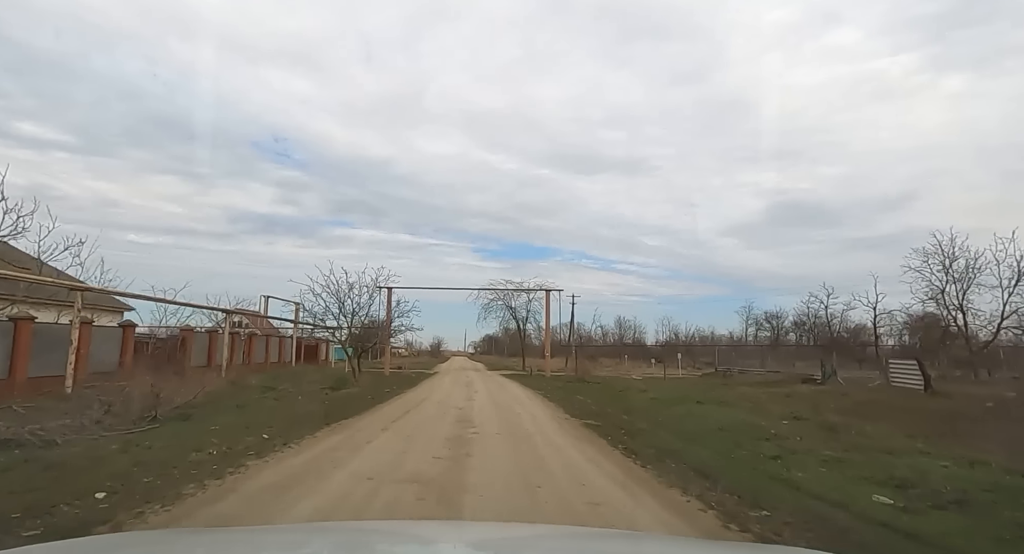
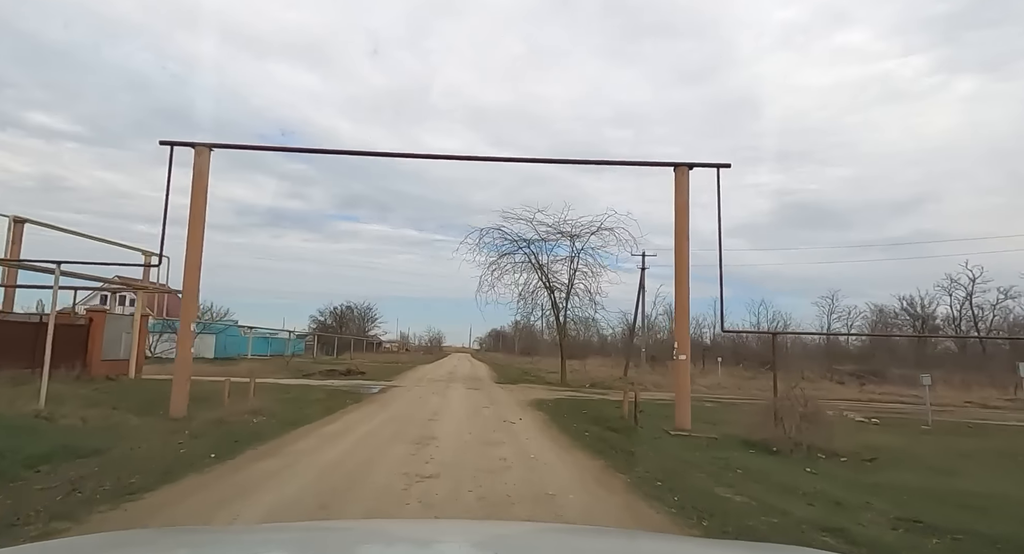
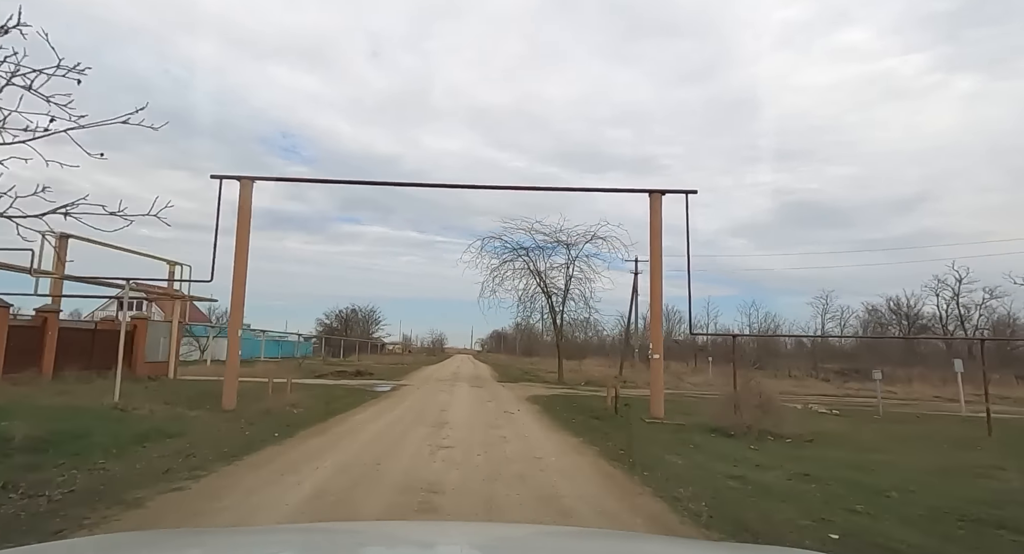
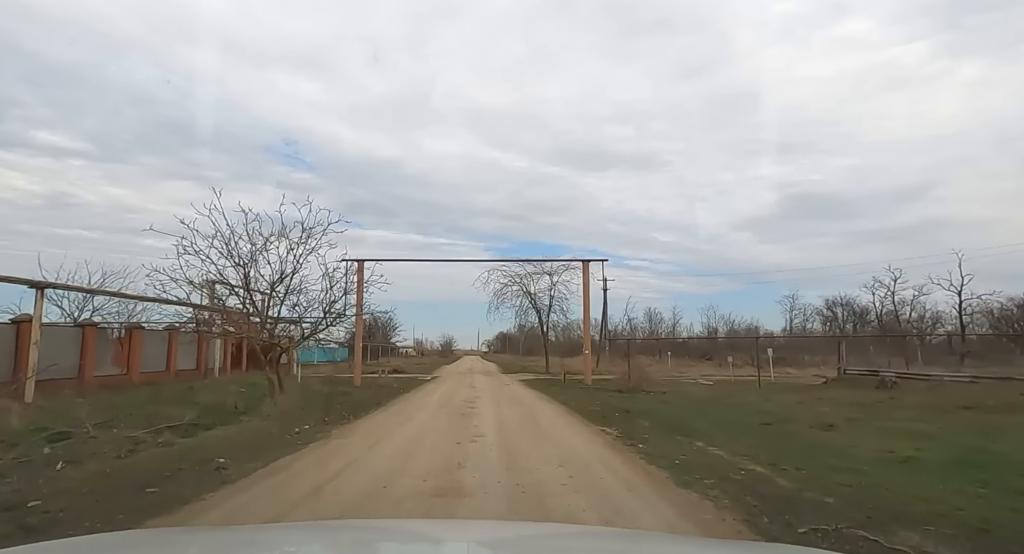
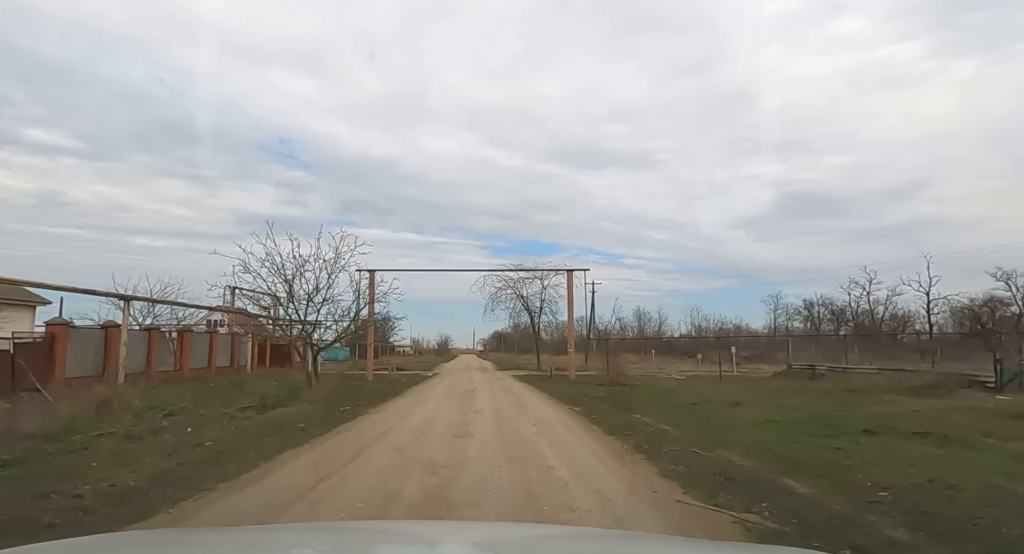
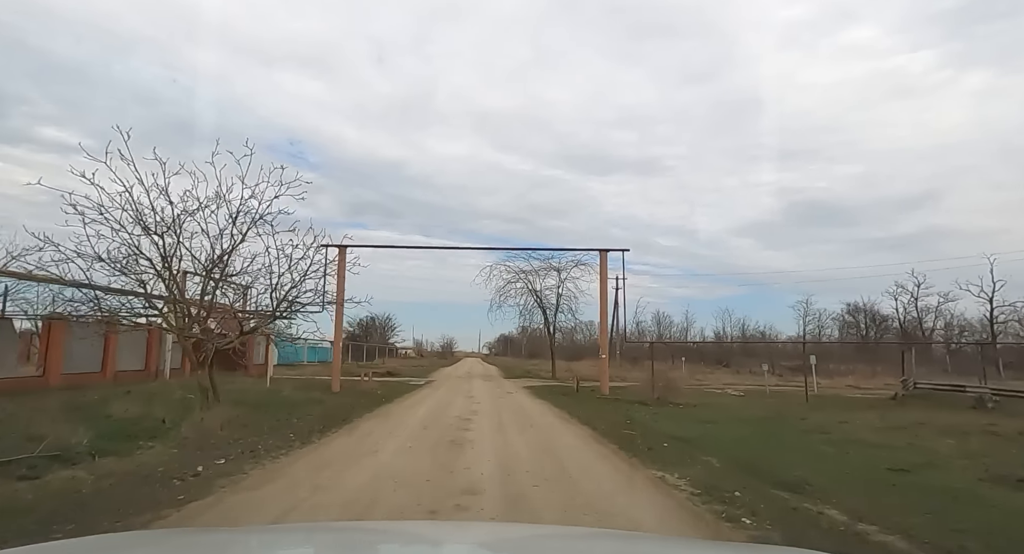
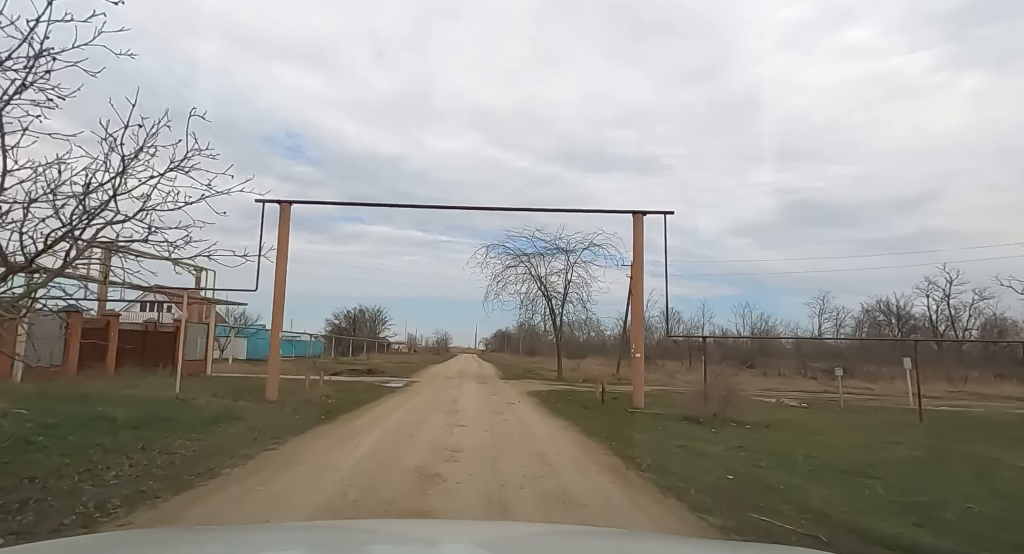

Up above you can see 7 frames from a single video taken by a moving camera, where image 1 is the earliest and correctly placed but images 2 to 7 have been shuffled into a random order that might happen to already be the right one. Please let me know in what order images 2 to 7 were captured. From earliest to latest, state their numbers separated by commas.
5, 4, 6, 7, 3, 2
